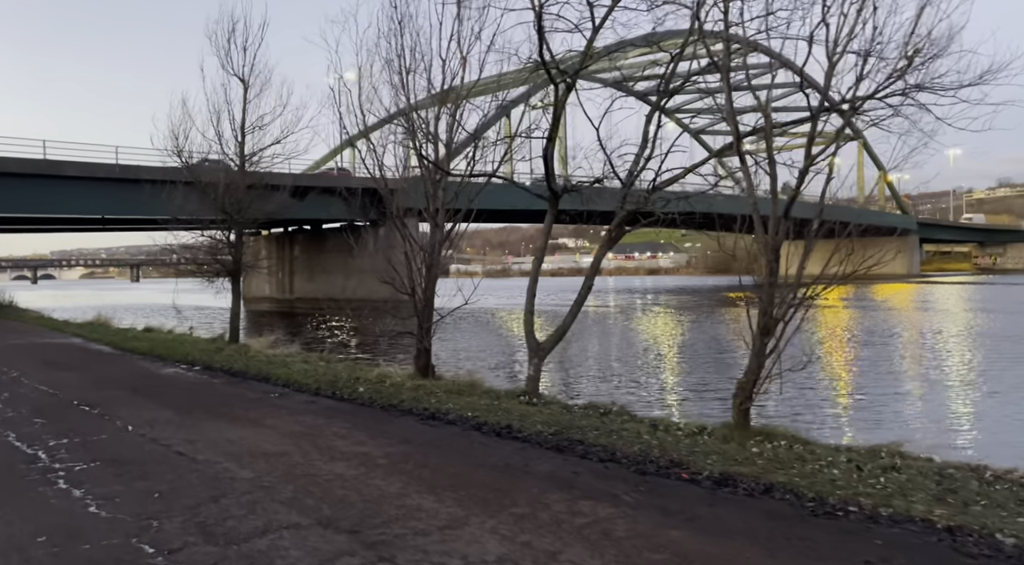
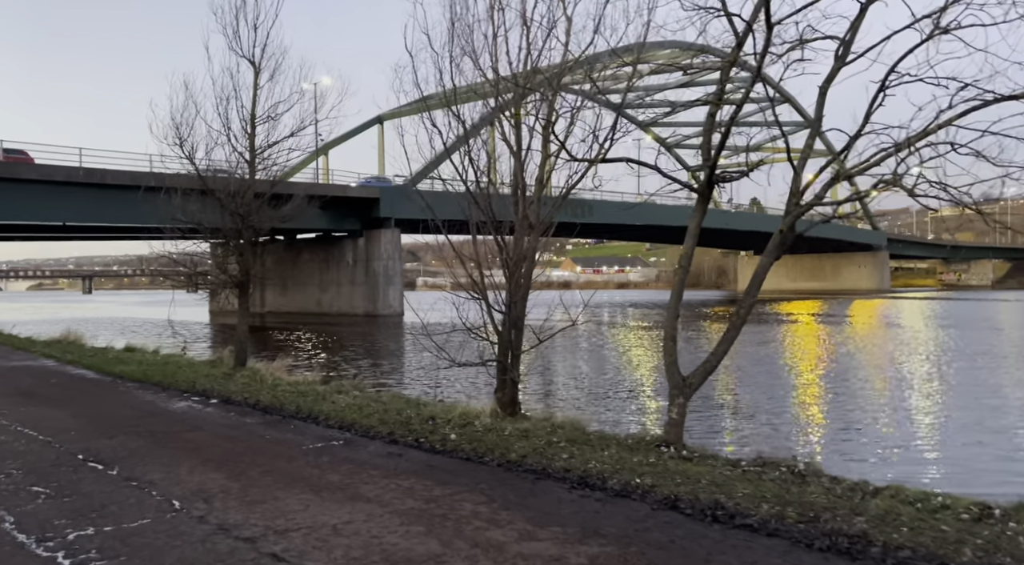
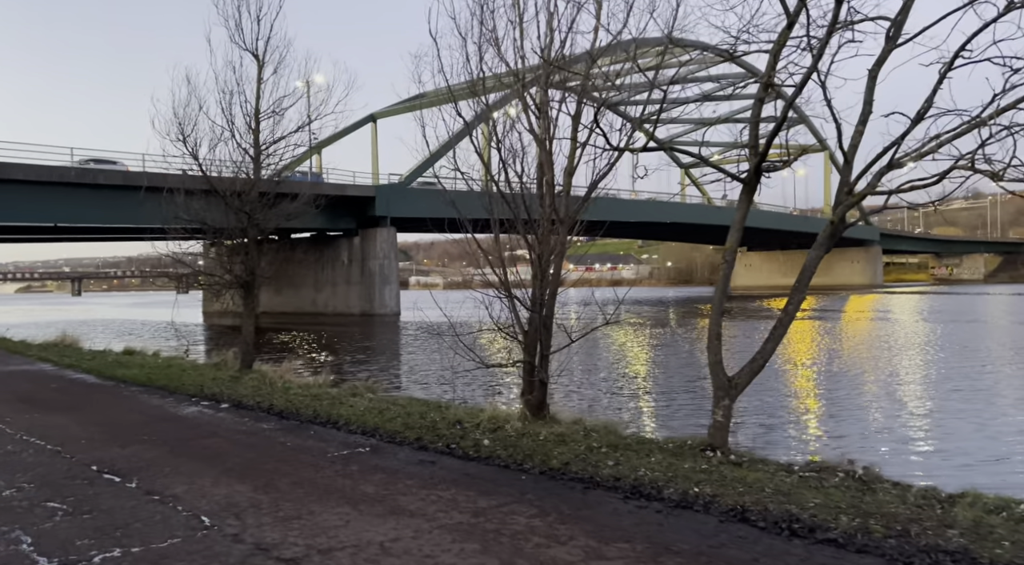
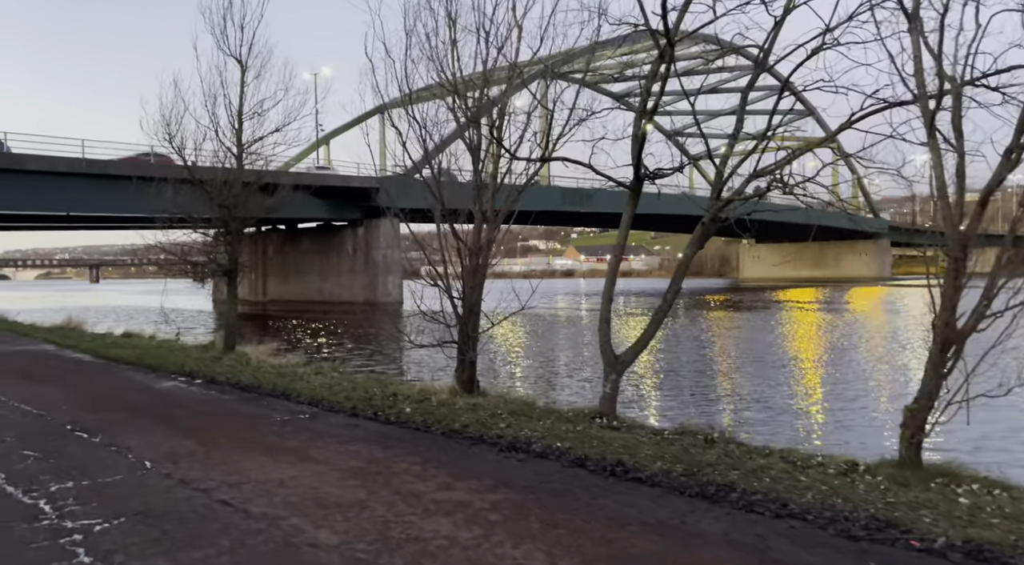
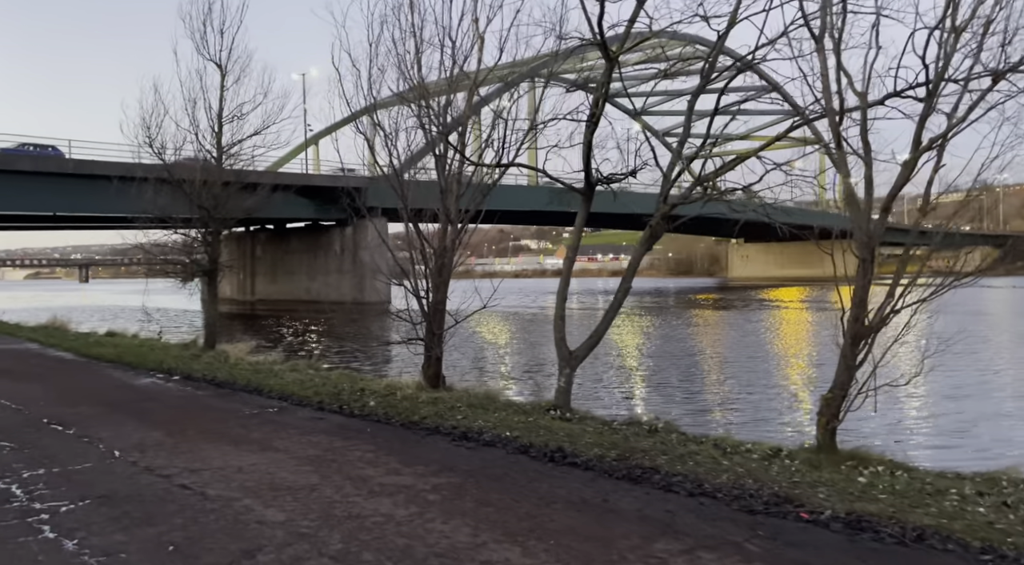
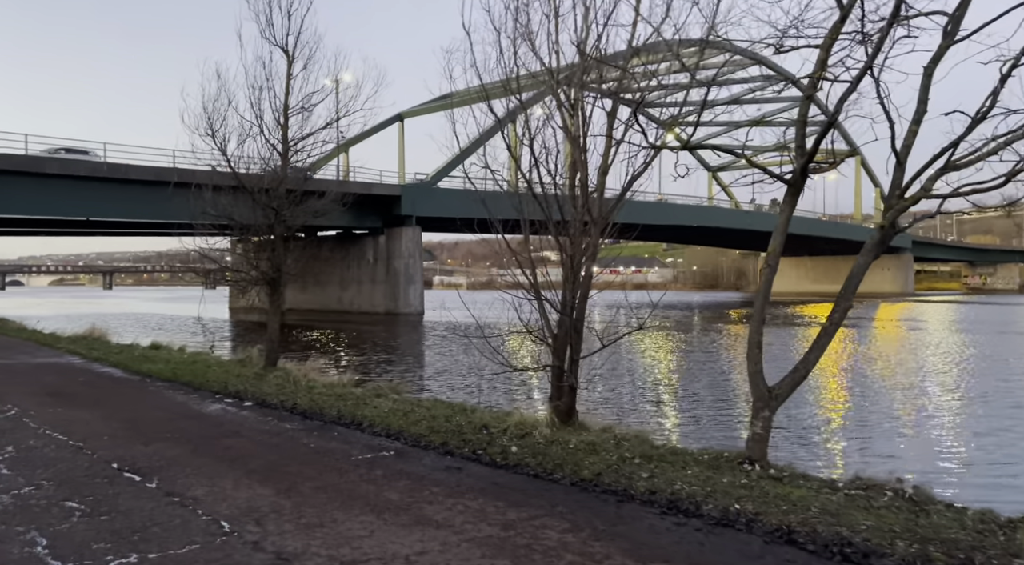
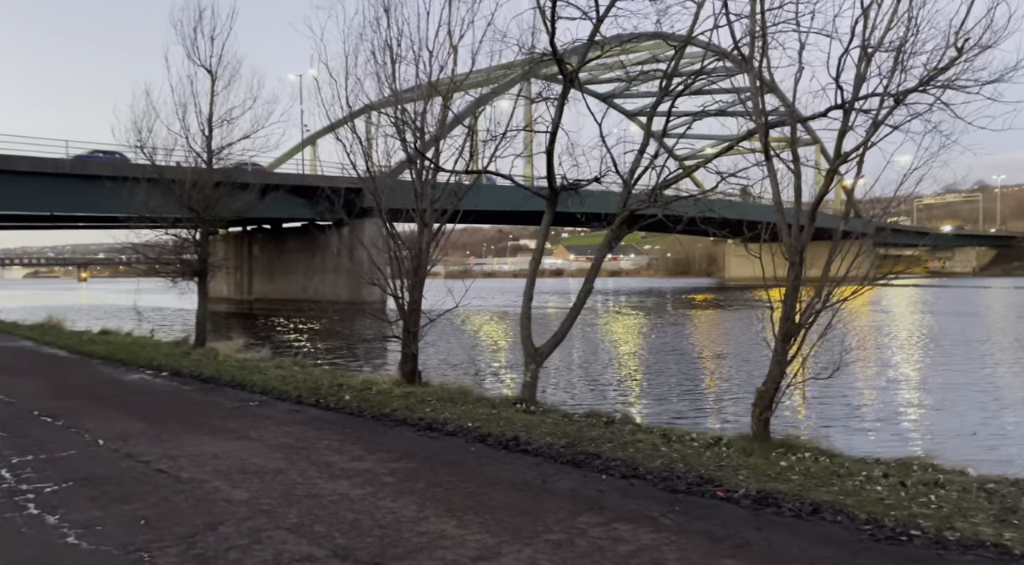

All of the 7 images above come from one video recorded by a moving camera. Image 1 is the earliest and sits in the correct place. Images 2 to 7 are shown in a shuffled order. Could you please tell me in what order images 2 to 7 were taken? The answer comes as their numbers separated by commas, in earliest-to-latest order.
7, 5, 4, 2, 3, 6
